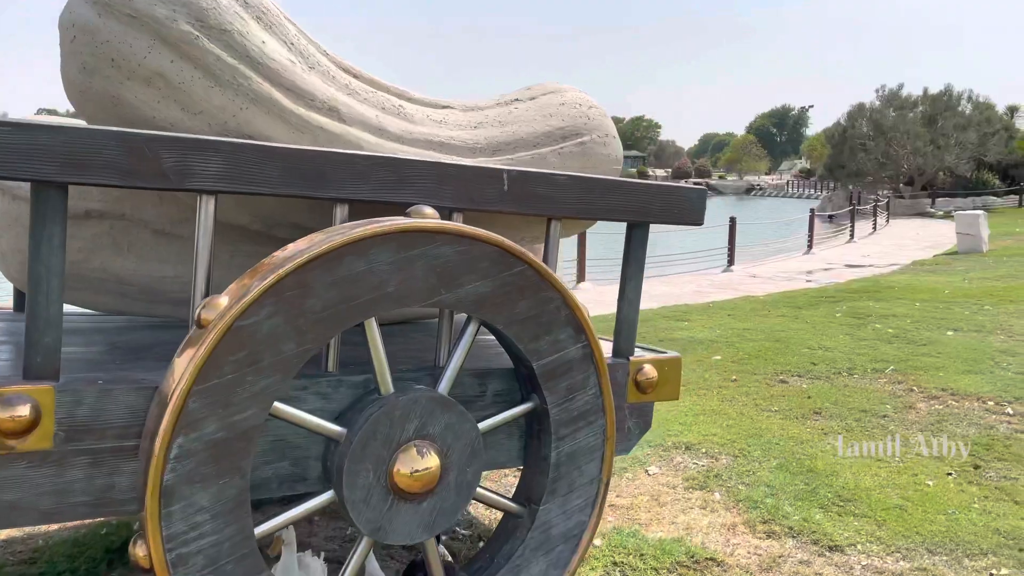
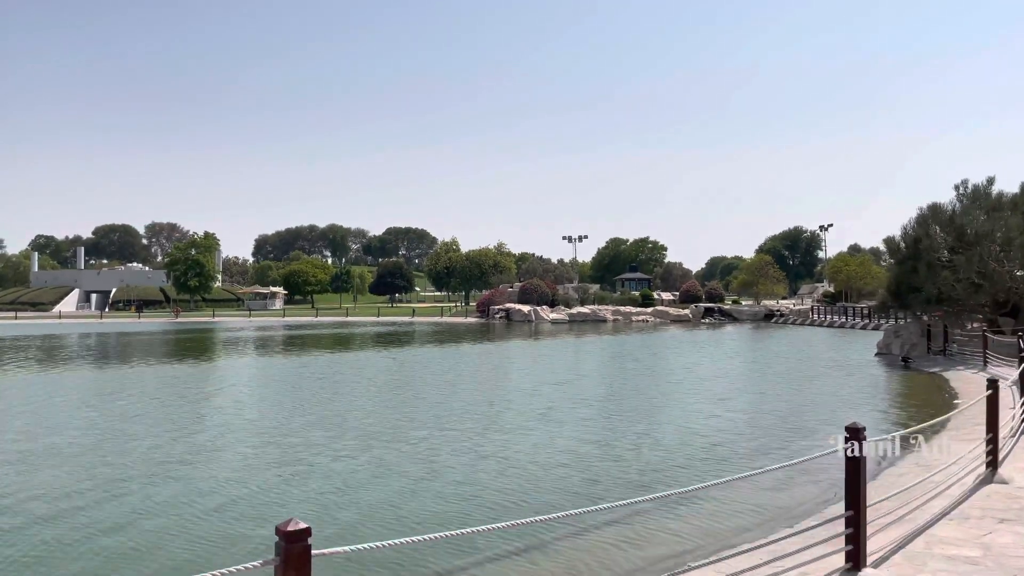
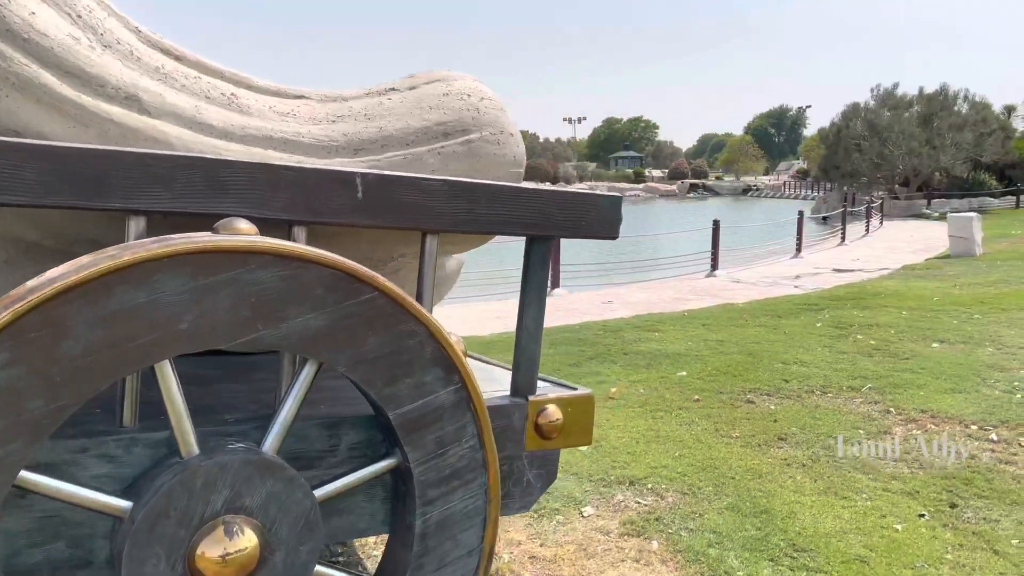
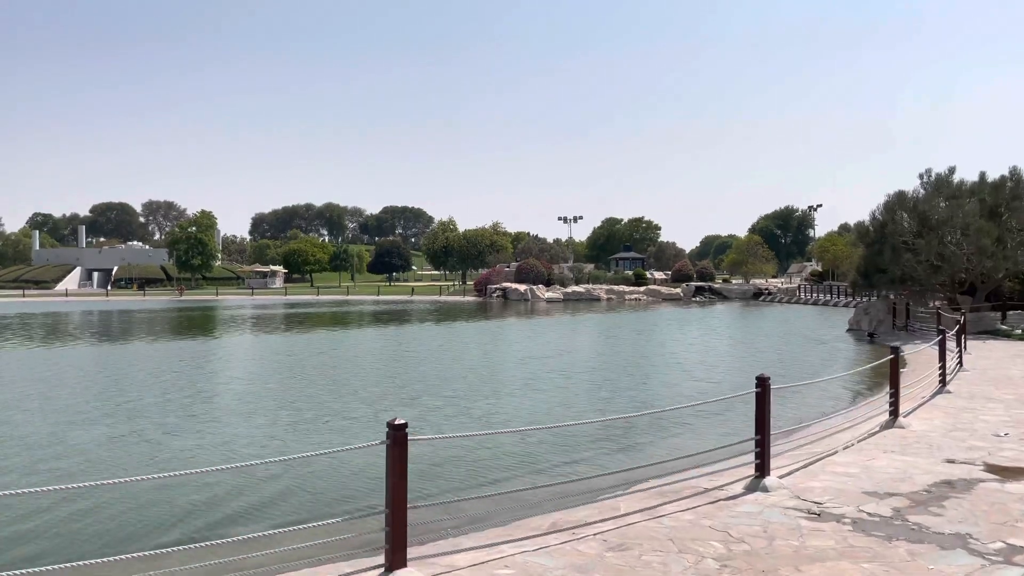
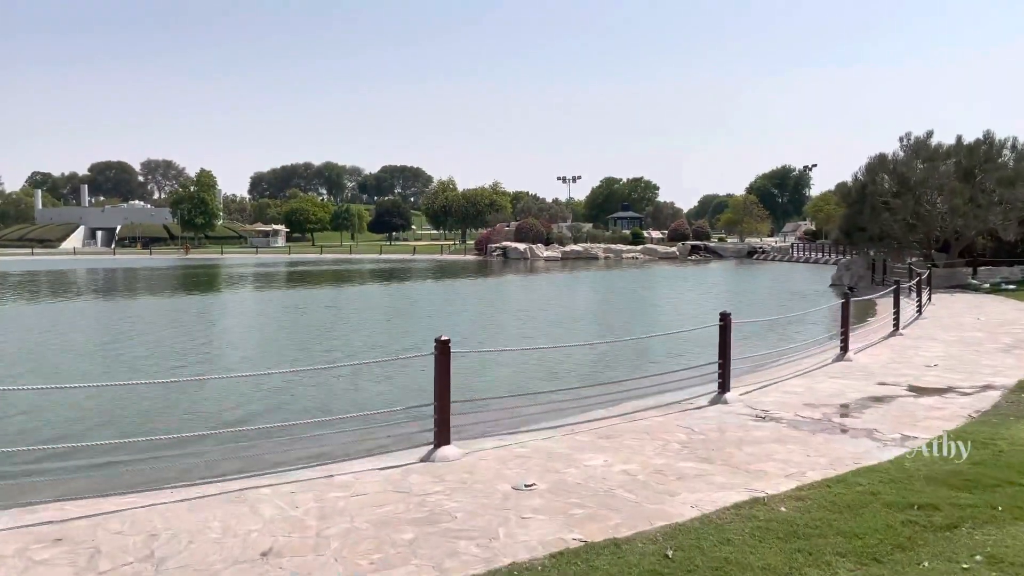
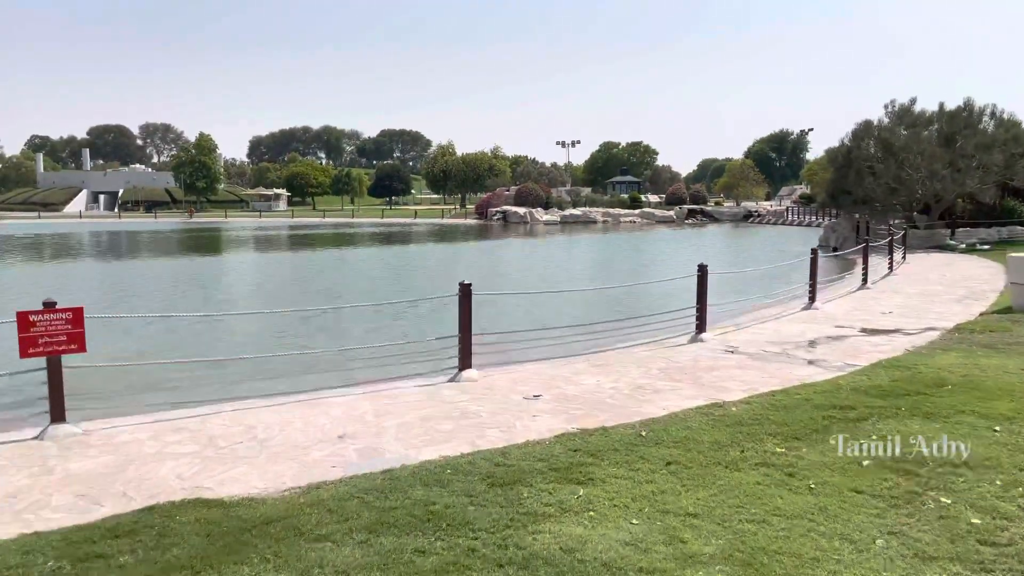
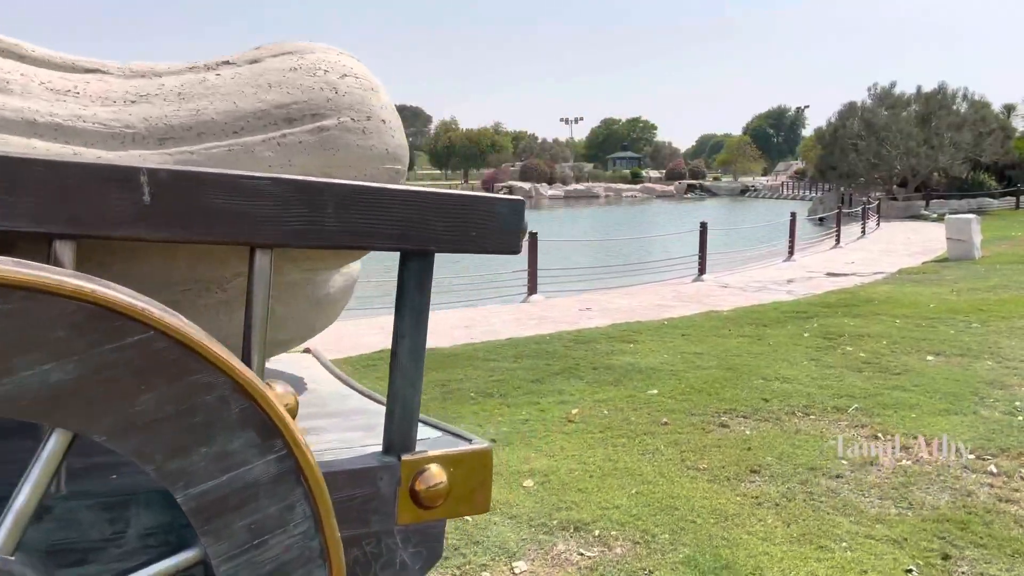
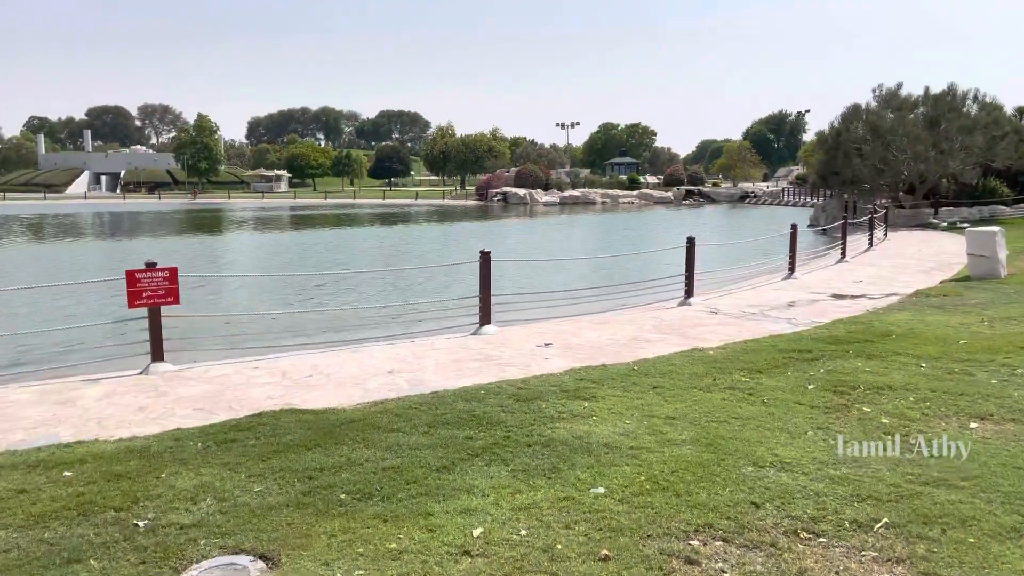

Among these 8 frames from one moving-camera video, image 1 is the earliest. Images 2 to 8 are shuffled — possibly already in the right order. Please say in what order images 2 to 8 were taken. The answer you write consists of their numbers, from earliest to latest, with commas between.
3, 7, 8, 6, 5, 4, 2
